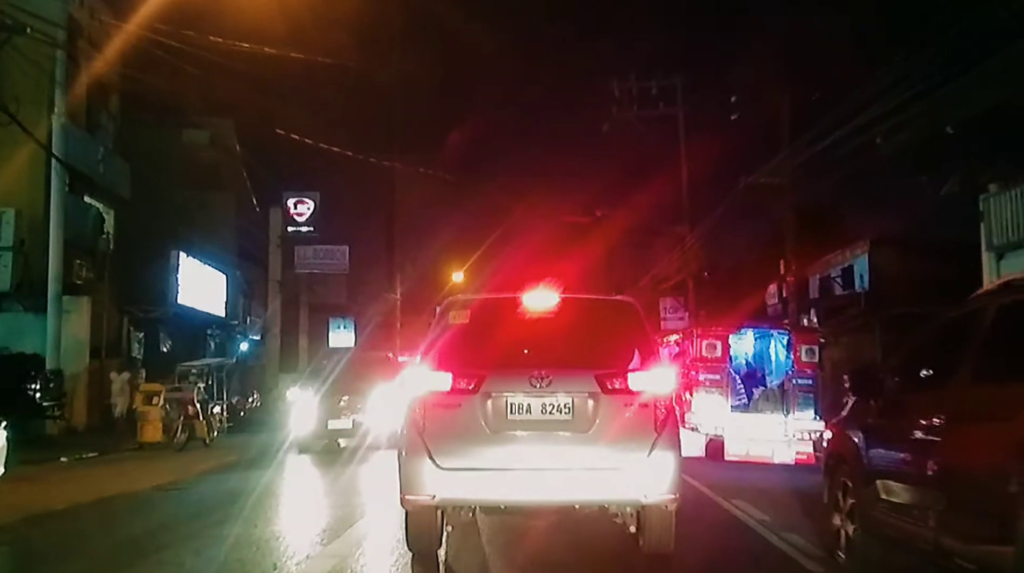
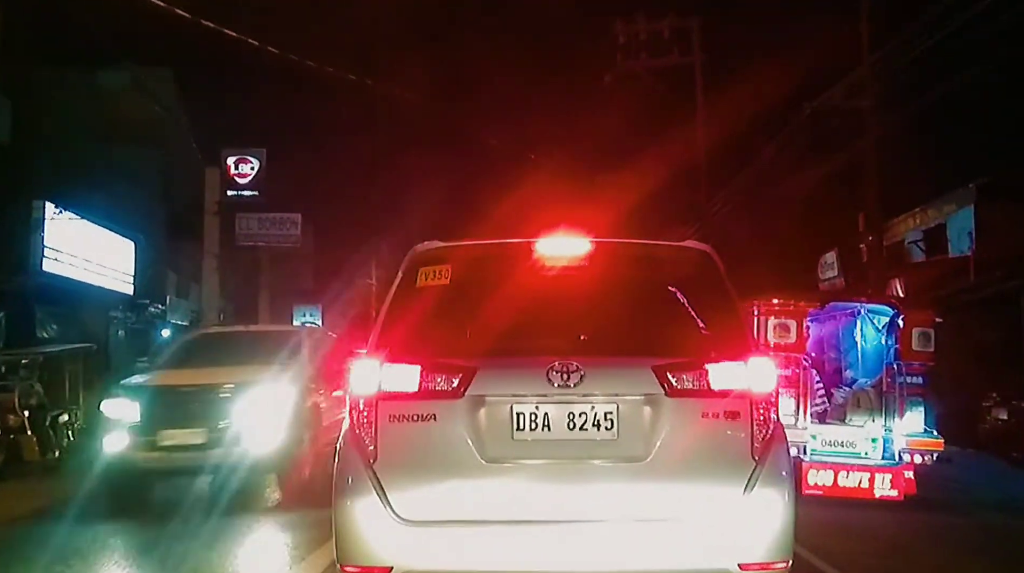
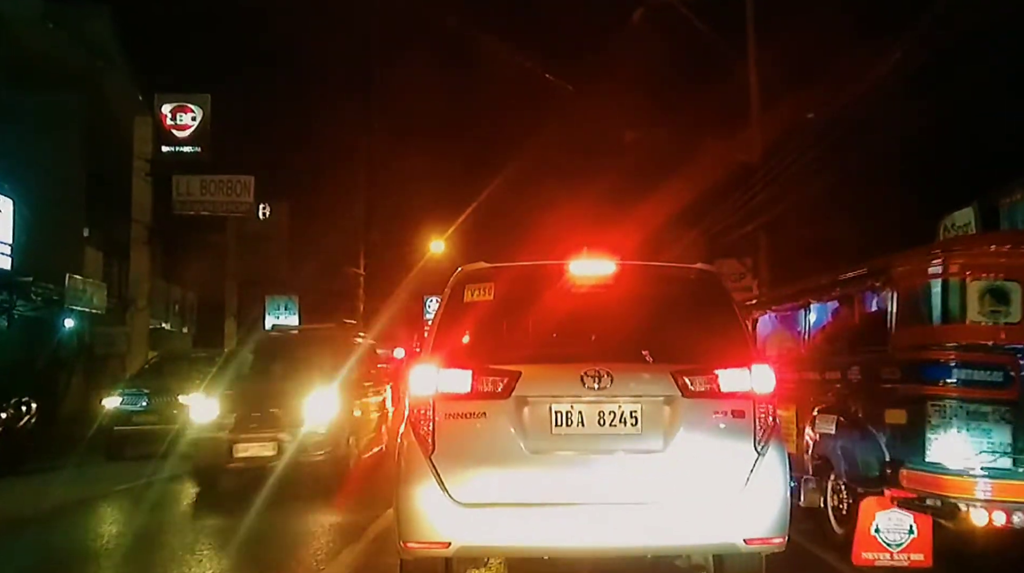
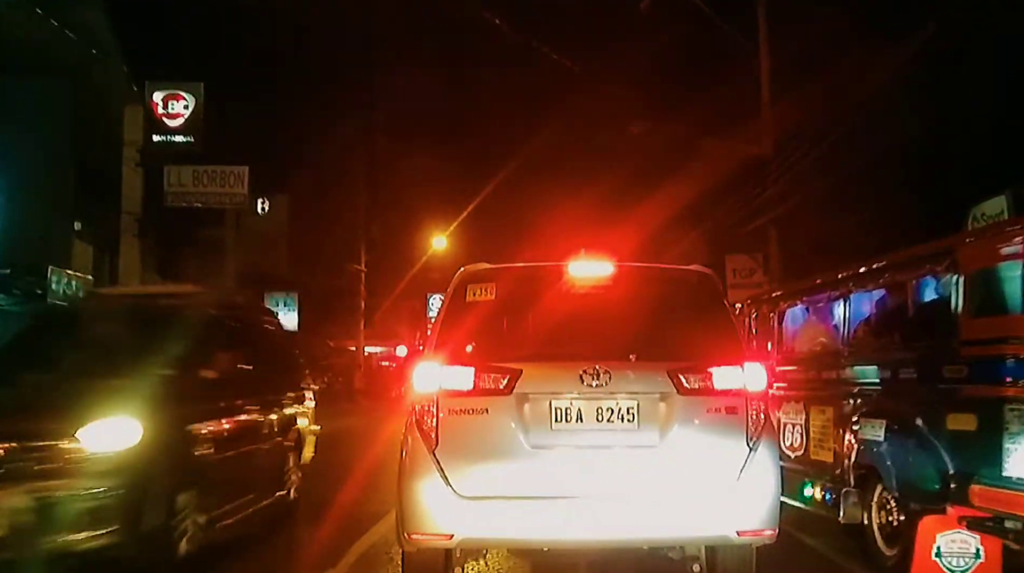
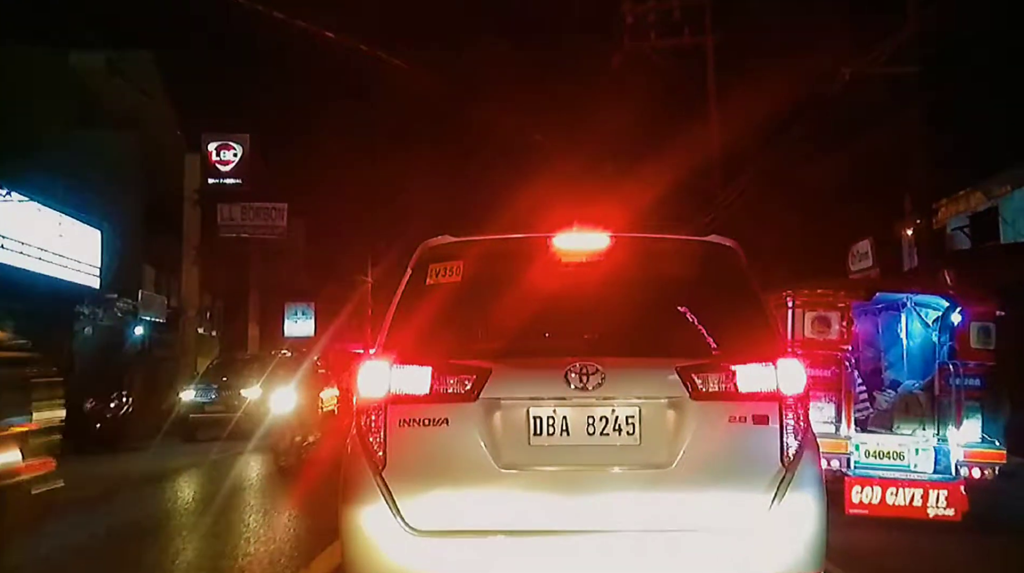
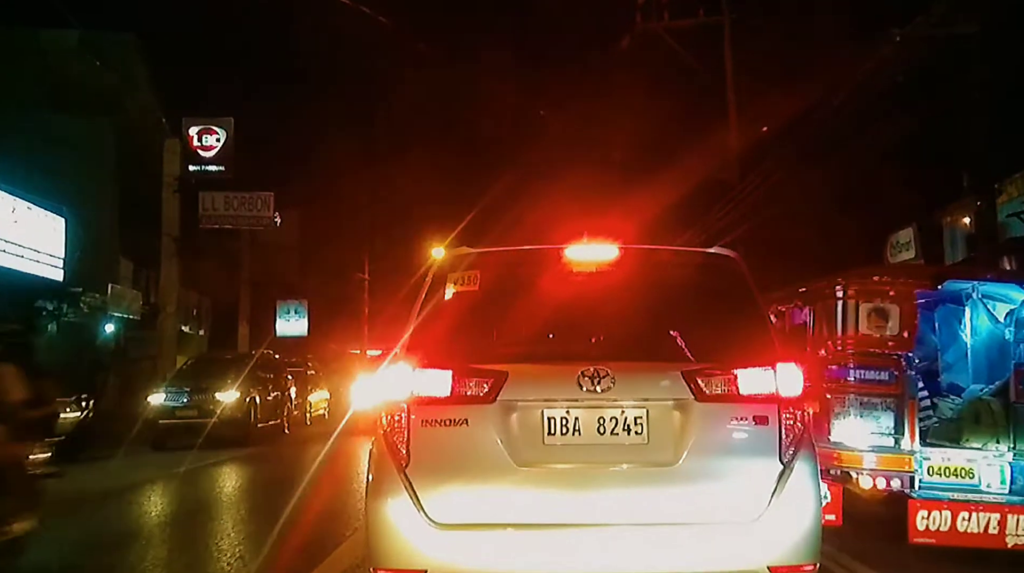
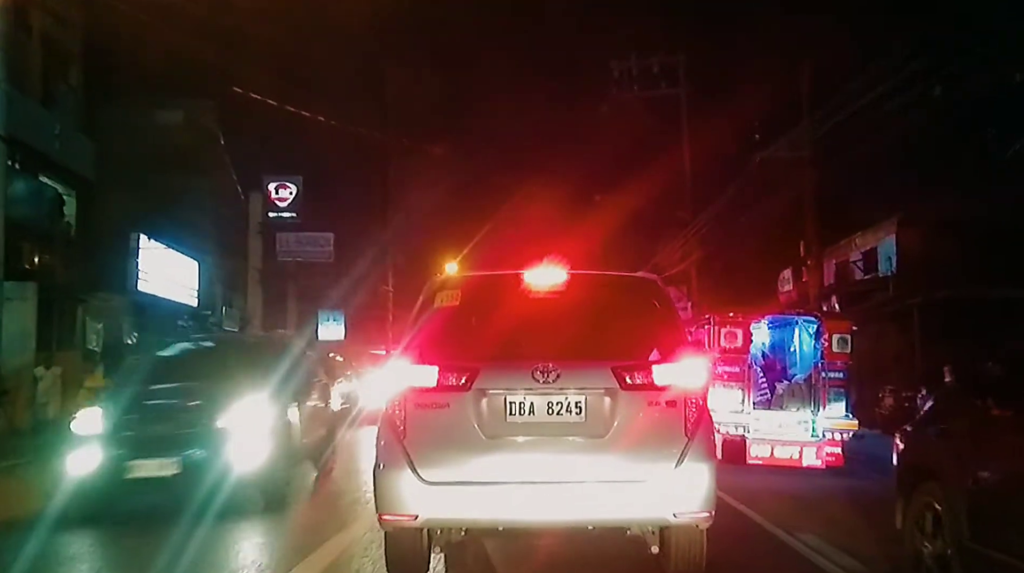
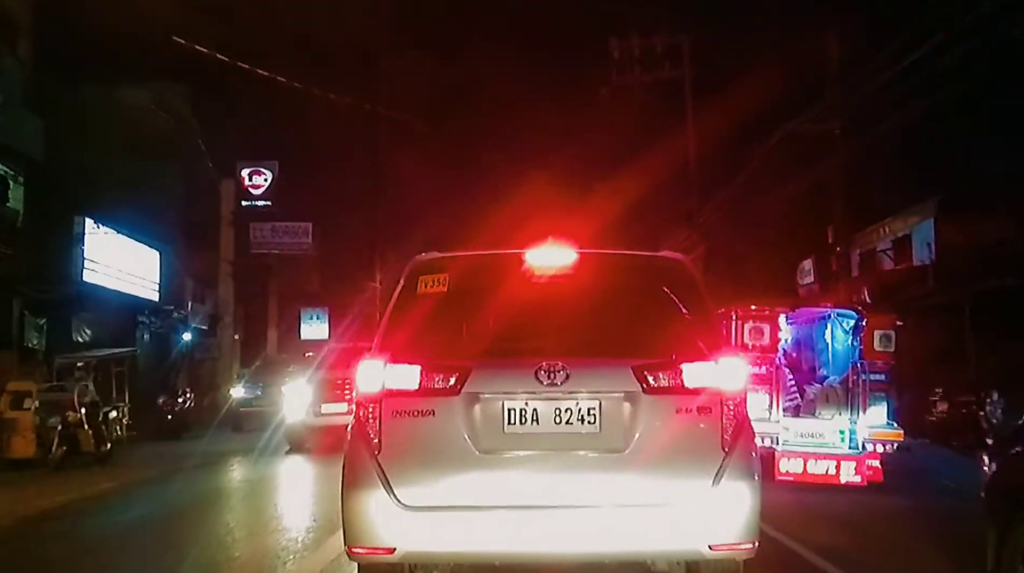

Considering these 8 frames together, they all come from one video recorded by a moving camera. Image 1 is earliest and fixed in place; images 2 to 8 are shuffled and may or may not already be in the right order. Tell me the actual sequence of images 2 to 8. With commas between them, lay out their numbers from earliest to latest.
7, 8, 2, 5, 6, 3, 4
